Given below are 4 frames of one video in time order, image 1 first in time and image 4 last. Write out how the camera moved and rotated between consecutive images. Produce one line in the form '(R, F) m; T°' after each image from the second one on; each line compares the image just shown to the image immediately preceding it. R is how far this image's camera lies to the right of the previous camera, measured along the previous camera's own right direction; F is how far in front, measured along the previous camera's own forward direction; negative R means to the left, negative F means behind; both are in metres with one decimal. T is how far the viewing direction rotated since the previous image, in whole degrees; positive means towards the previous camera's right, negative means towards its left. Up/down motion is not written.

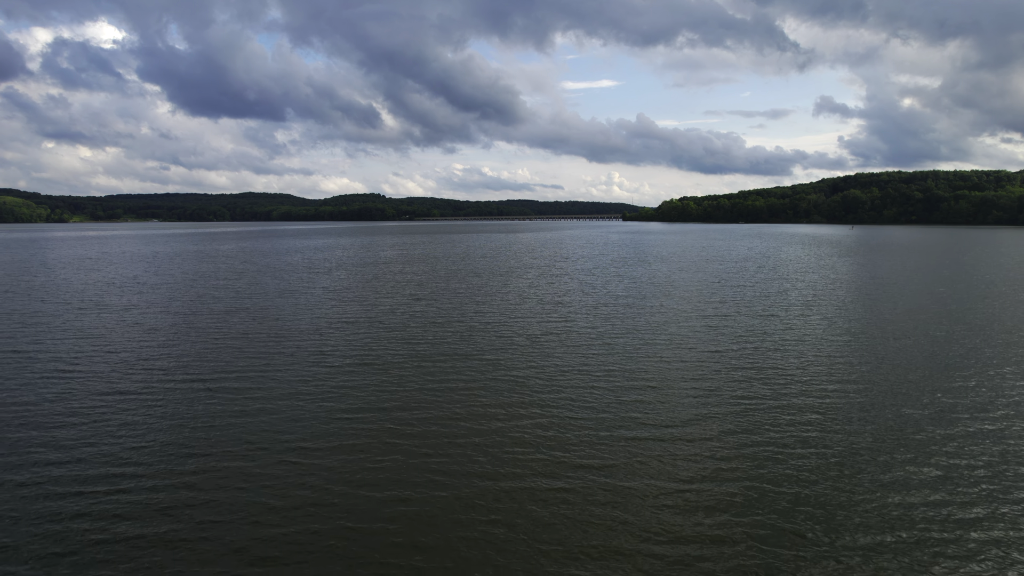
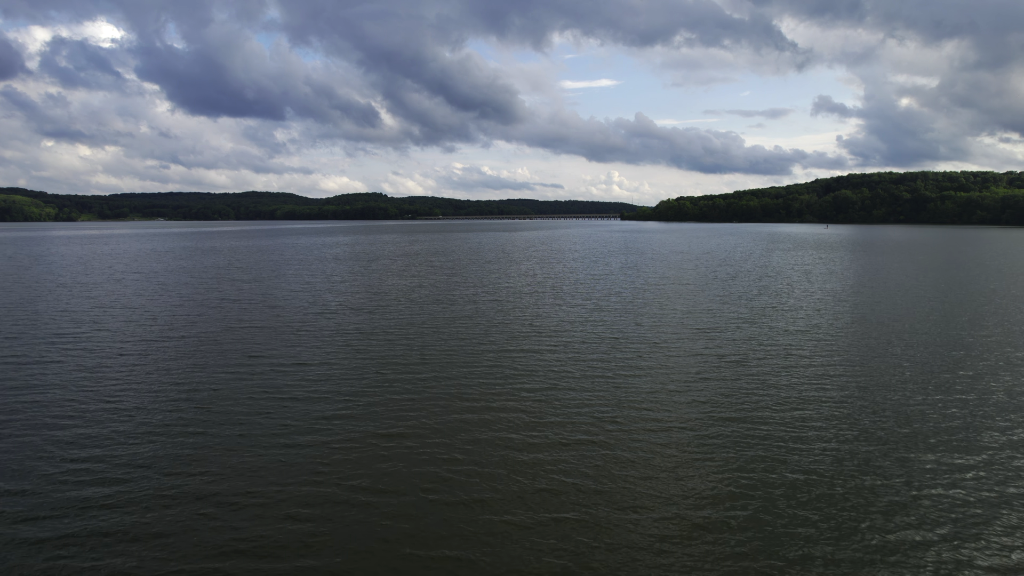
(-0.2, -4.1) m; 0°
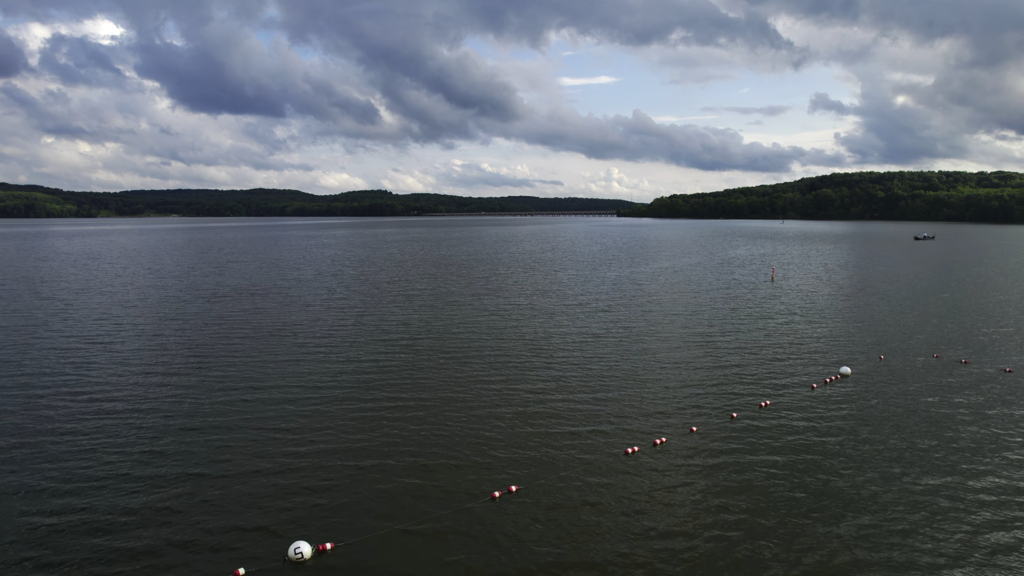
(-0.6, -10.6) m; 0°
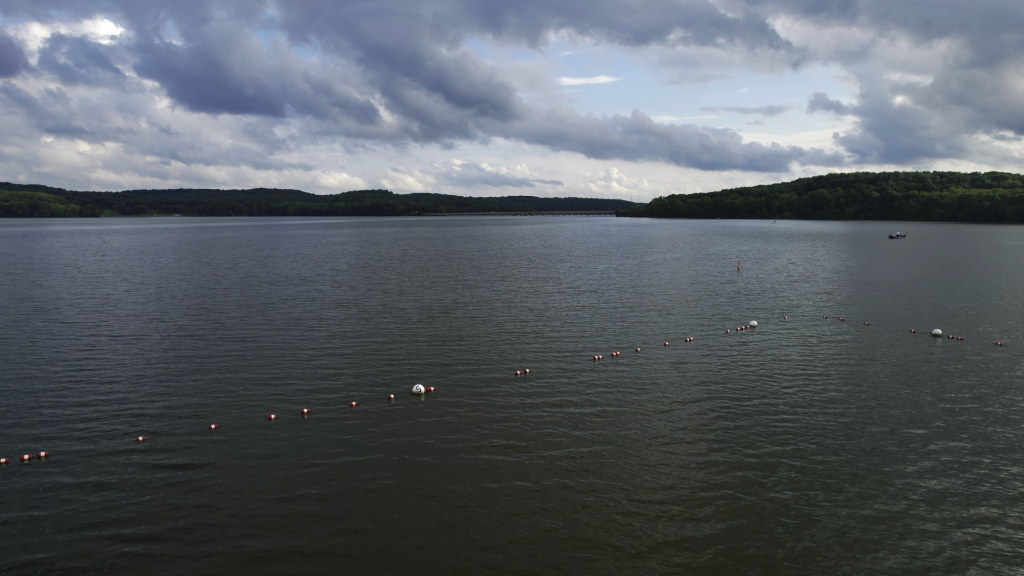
(-0.2, -2.2) m; 0°
